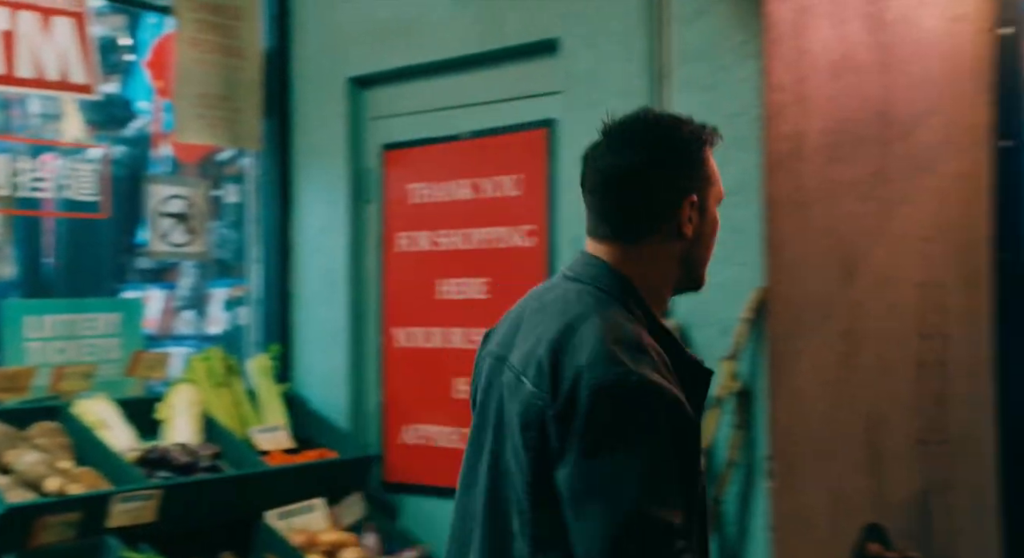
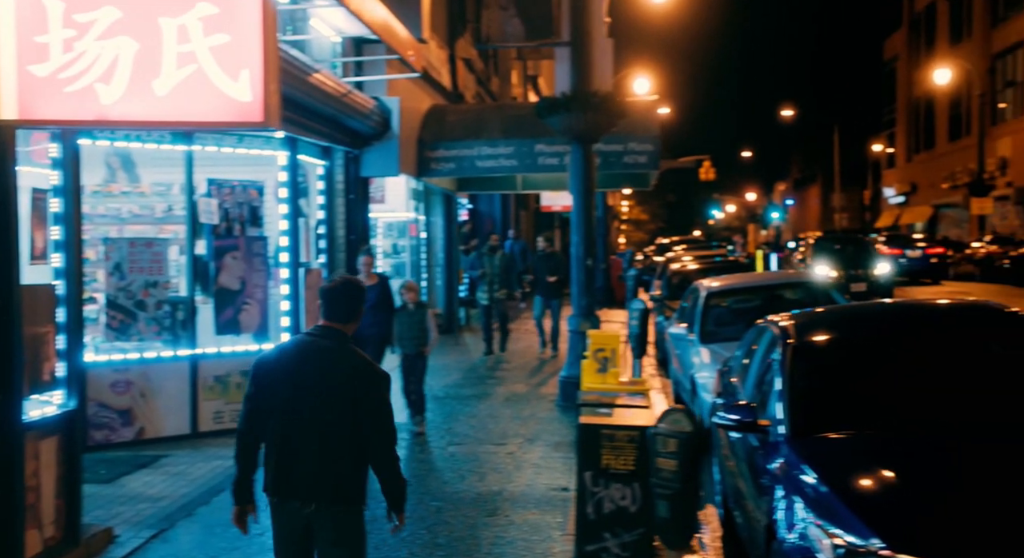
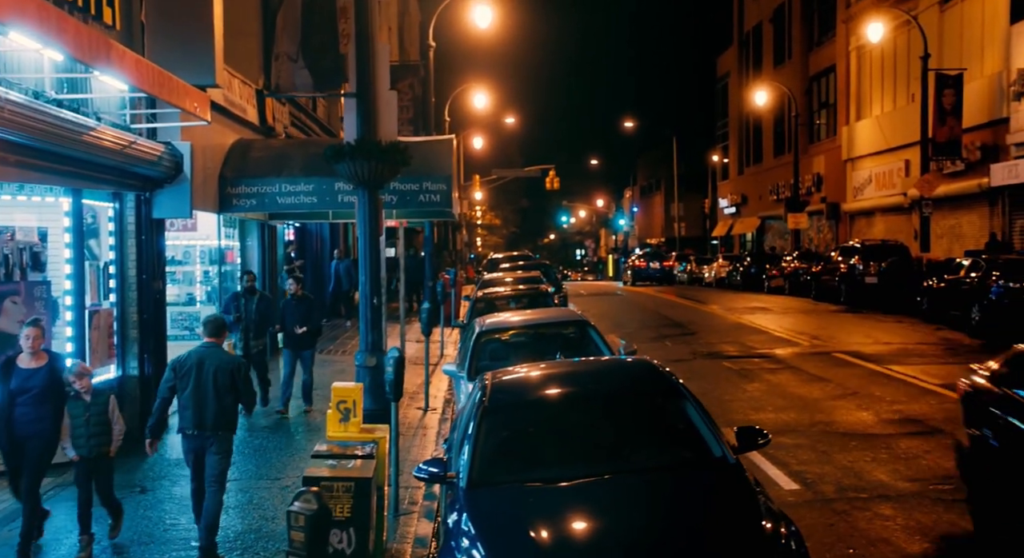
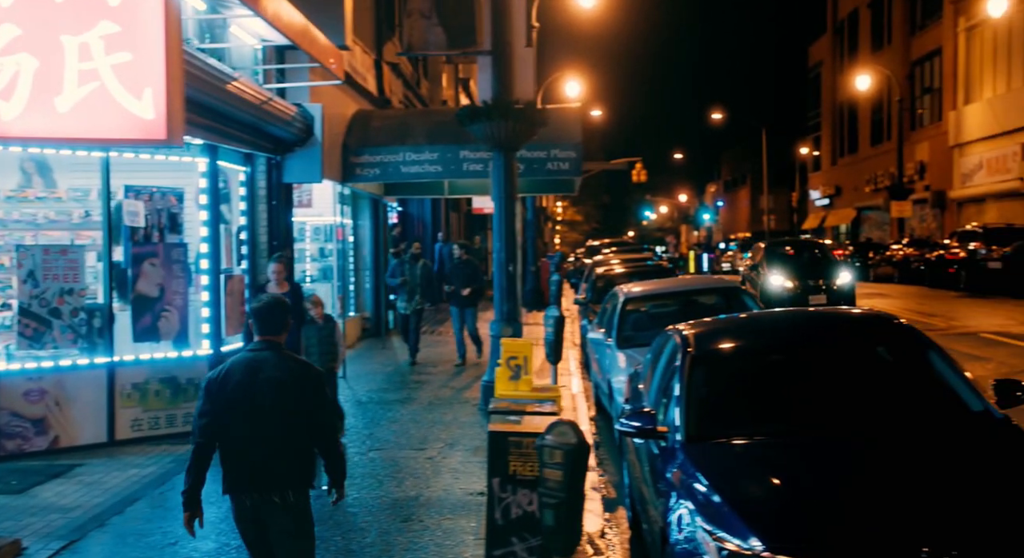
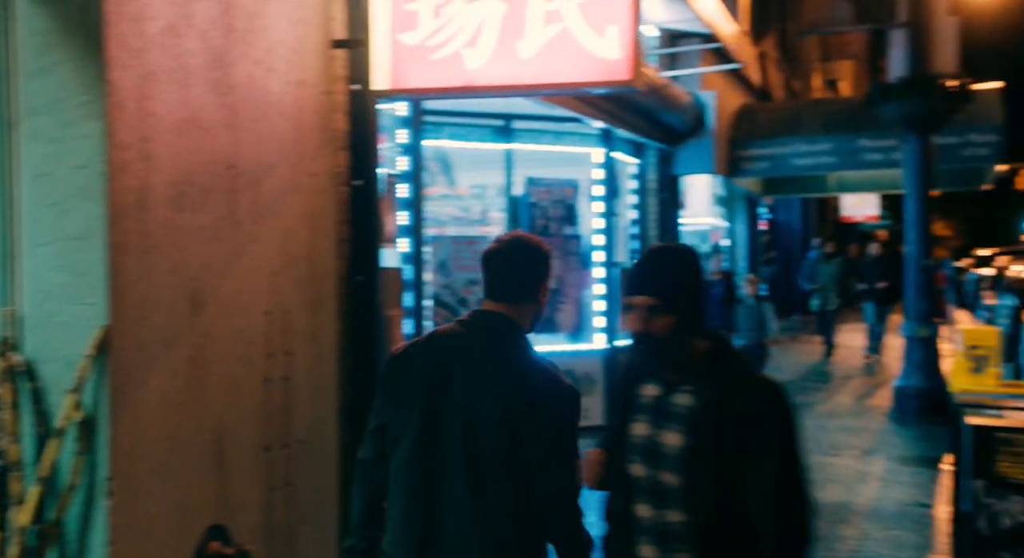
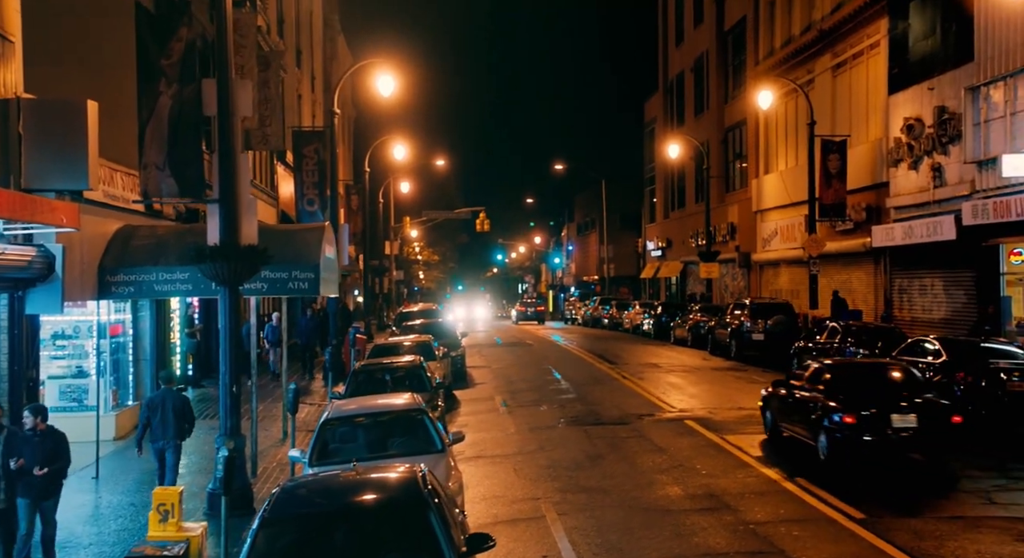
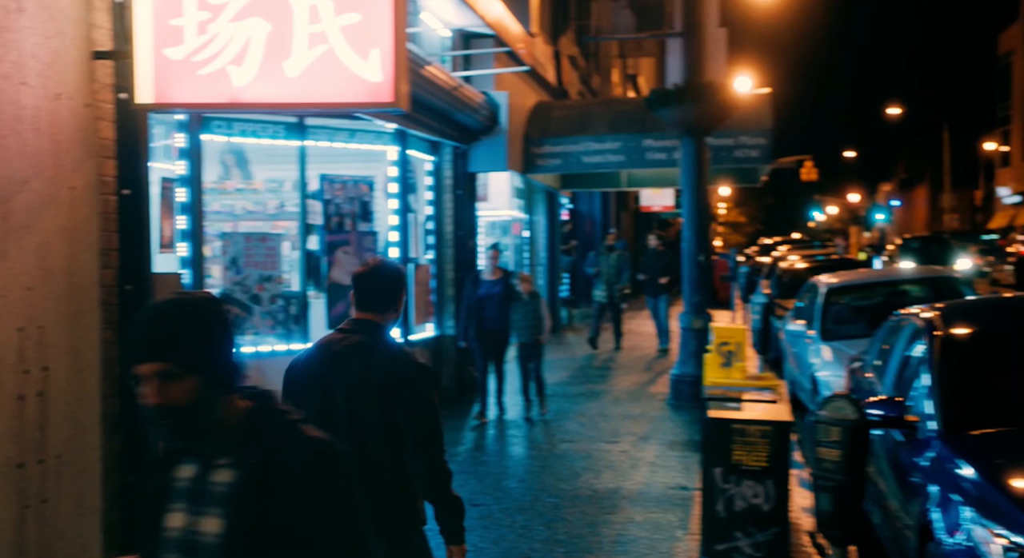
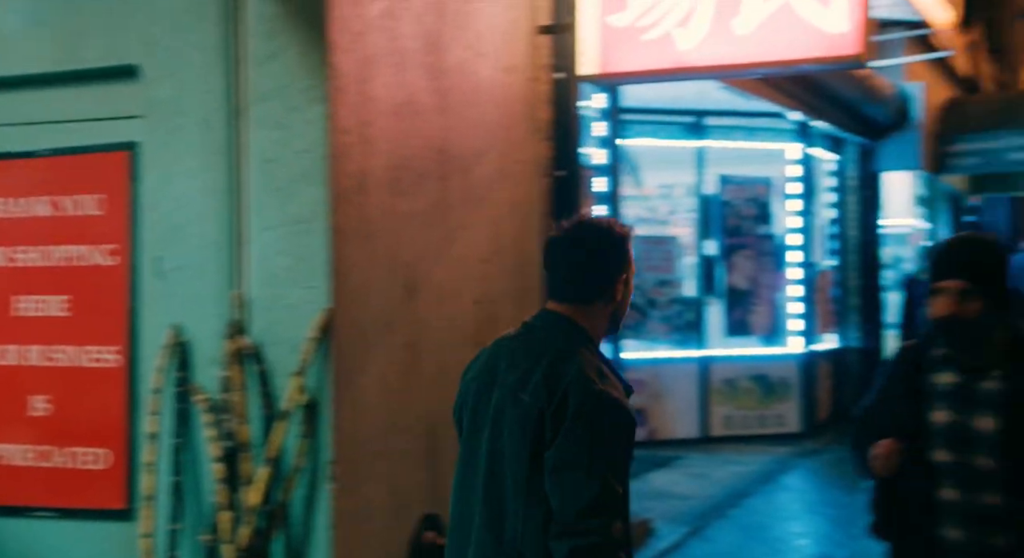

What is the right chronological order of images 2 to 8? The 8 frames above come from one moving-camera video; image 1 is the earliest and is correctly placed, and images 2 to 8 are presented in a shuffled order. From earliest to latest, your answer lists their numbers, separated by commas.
8, 5, 7, 2, 4, 3, 6
